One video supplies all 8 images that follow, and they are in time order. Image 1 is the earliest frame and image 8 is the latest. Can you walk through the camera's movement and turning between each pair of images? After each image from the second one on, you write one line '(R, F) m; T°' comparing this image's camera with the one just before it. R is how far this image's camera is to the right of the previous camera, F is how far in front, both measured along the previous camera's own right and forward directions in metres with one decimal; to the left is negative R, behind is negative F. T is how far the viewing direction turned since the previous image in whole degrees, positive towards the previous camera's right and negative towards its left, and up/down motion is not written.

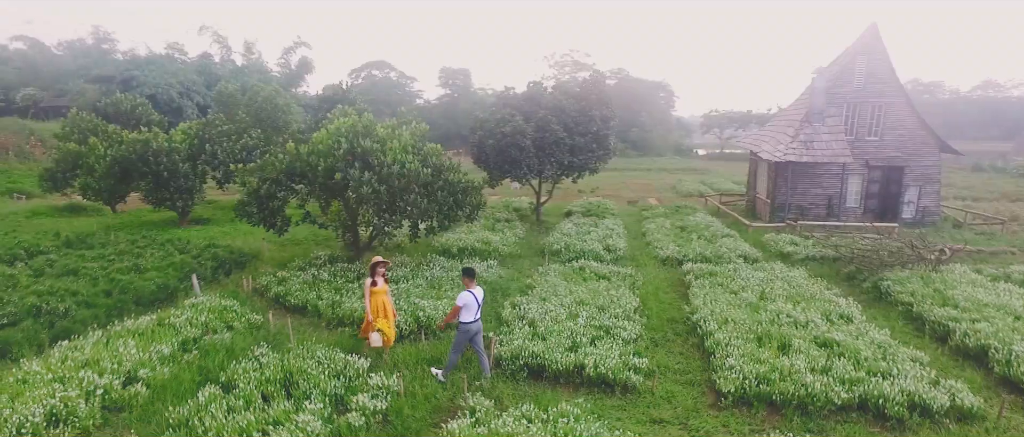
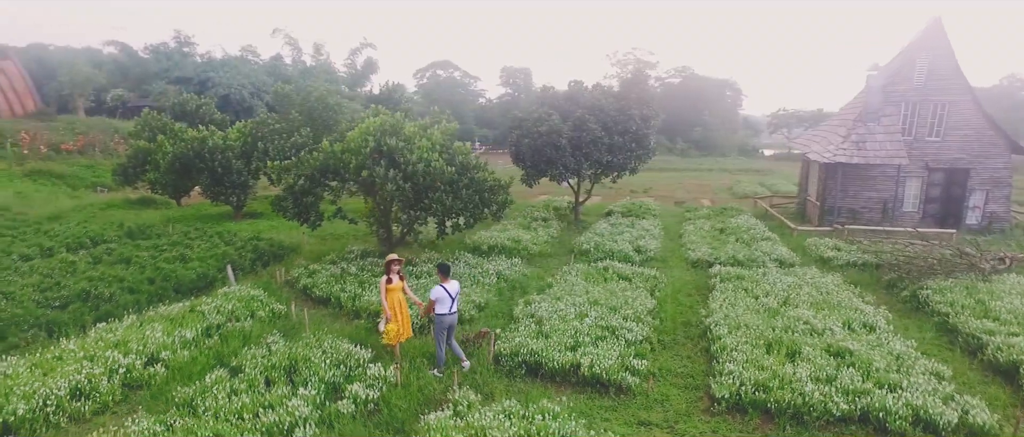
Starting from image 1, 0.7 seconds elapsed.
(+1.0, -0.1) m; -6°
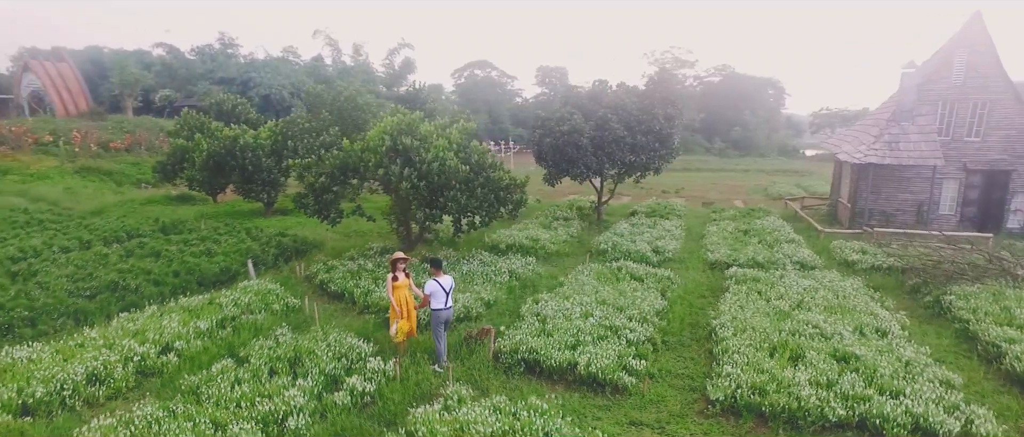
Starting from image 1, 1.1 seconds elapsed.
(+0.6, -0.1) m; -3°
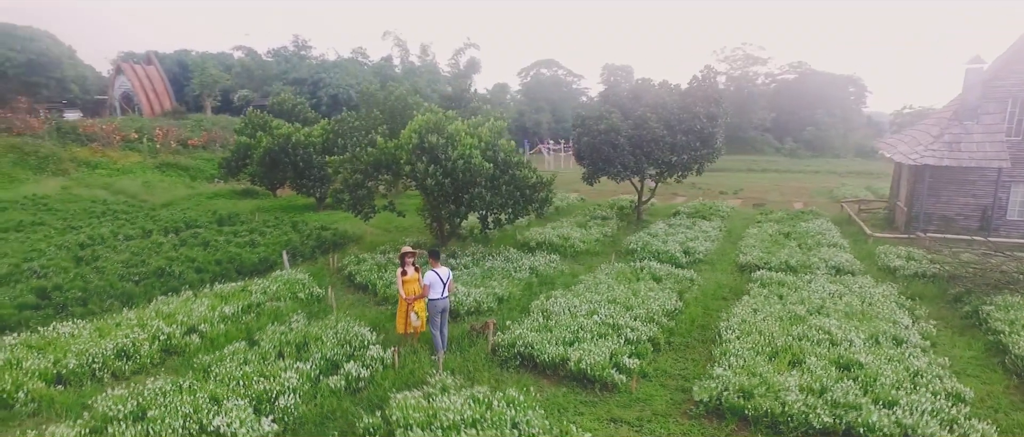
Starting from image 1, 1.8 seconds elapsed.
(+1.1, -0.1) m; -6°
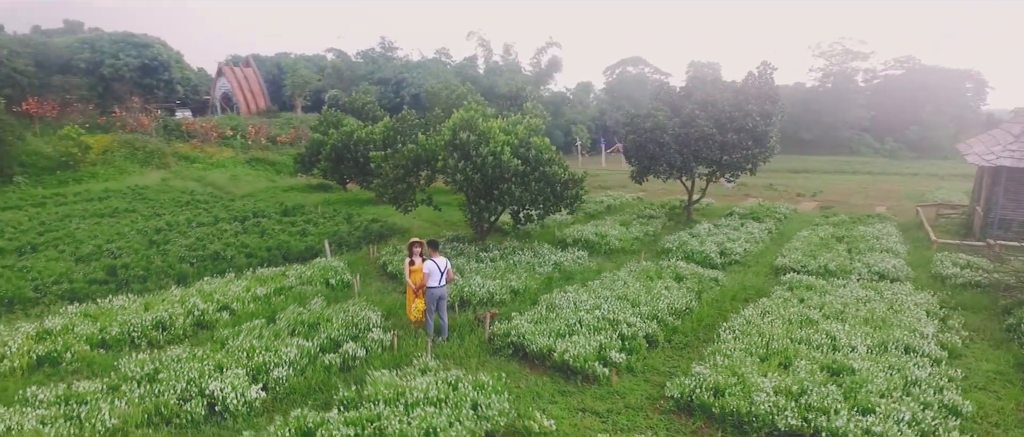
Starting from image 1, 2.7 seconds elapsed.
(+1.5, -0.2) m; -8°
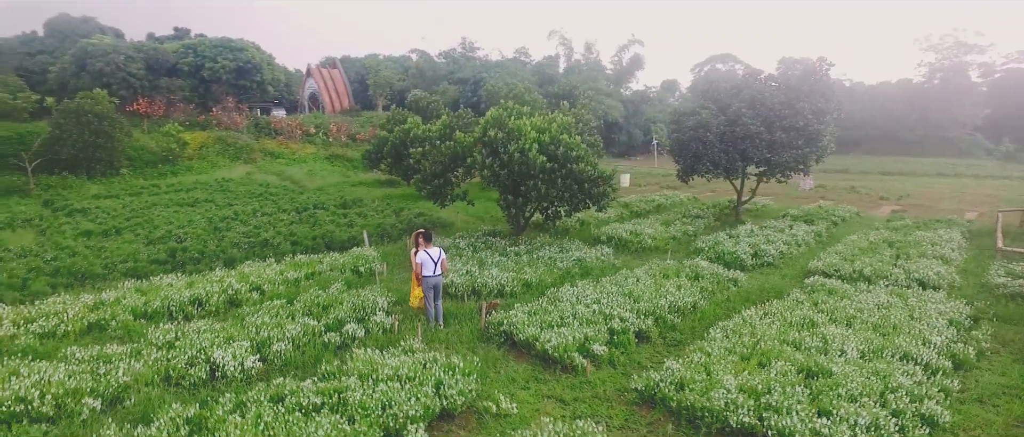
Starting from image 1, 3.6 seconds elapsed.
(+1.6, -0.3) m; -8°
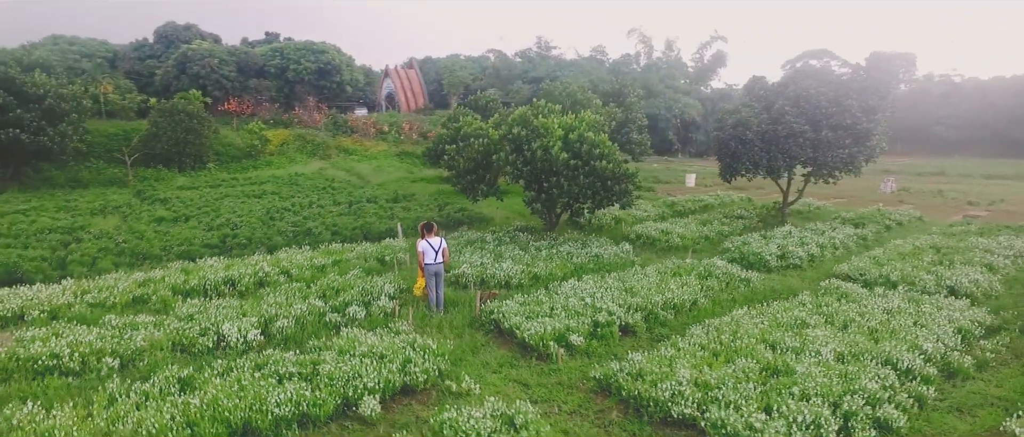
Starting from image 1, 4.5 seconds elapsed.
(+1.6, -0.4) m; -8°
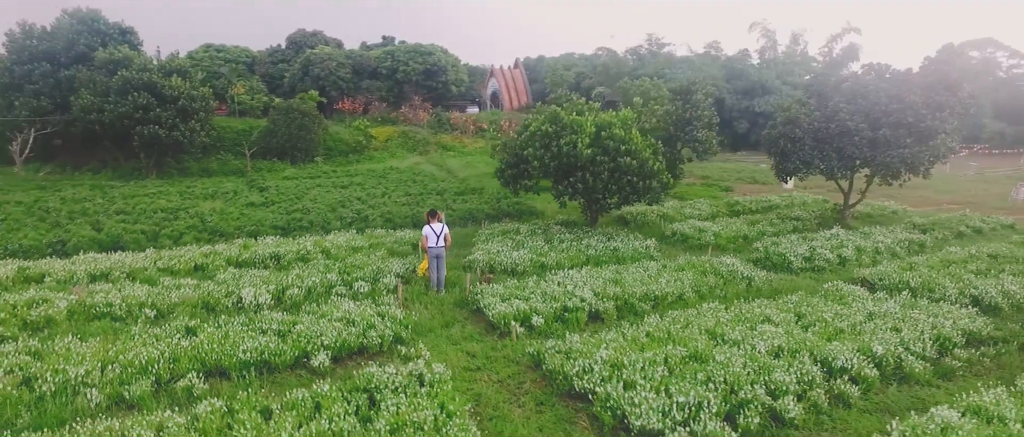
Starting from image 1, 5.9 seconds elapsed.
(+2.7, -0.6) m; -11°
